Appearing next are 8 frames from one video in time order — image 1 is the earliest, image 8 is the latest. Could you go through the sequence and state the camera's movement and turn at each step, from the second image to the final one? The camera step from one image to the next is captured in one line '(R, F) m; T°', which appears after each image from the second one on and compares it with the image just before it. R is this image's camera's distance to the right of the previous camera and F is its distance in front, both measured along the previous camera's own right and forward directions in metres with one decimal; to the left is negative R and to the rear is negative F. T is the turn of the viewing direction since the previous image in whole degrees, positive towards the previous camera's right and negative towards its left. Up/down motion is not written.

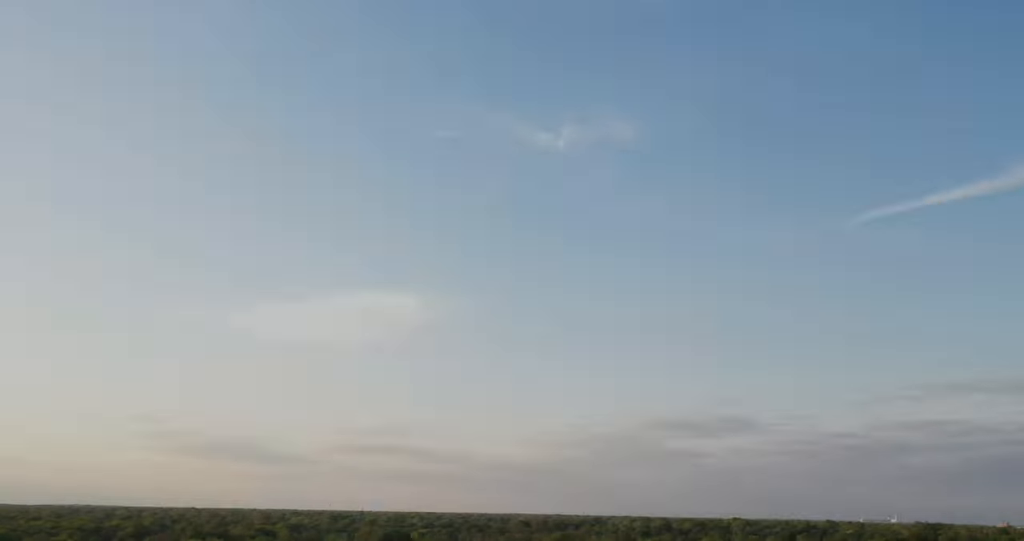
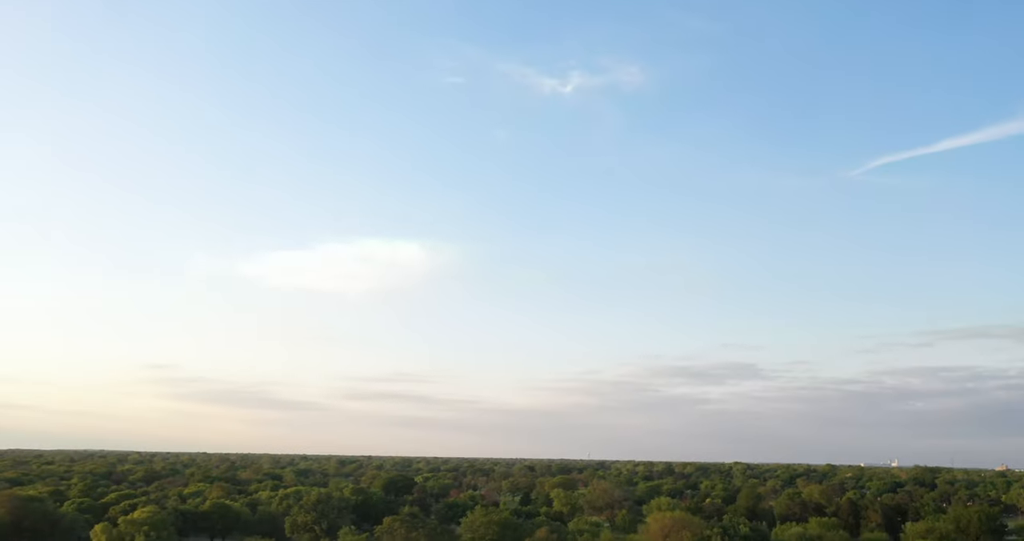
(+0.6, -0.5) m; -1°
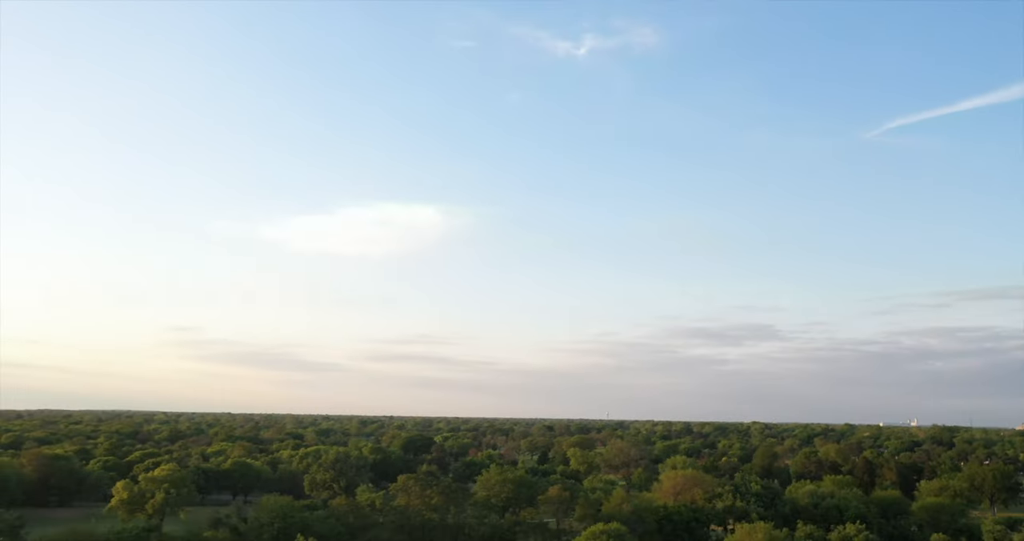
(+1.1, -0.4) m; -2°
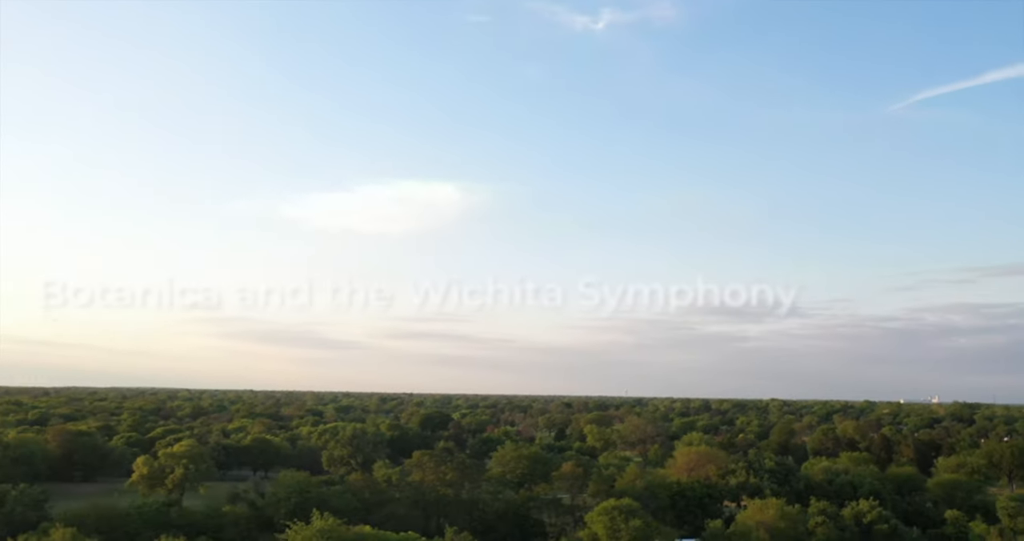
(+1.0, -0.2) m; -2°
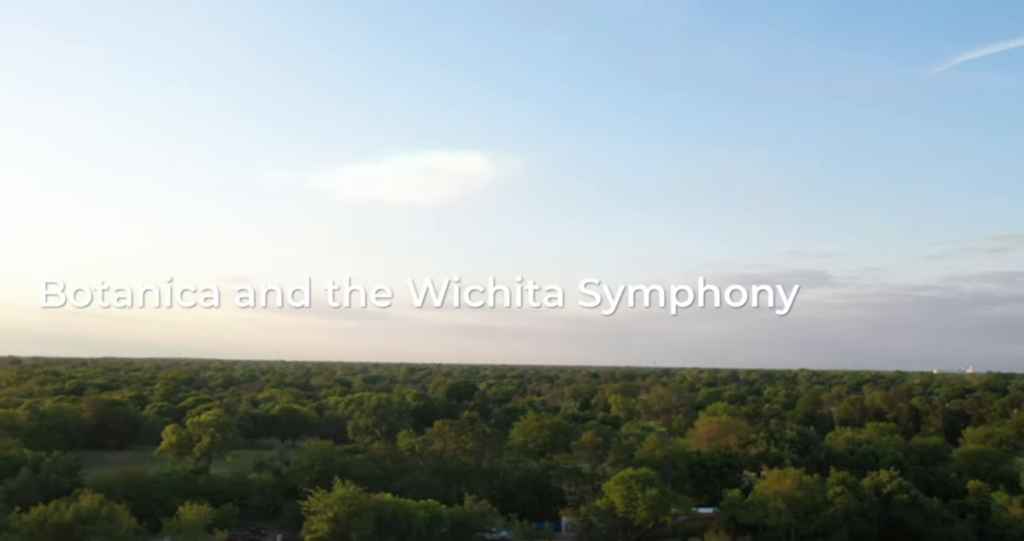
(+1.5, -0.2) m; -3°
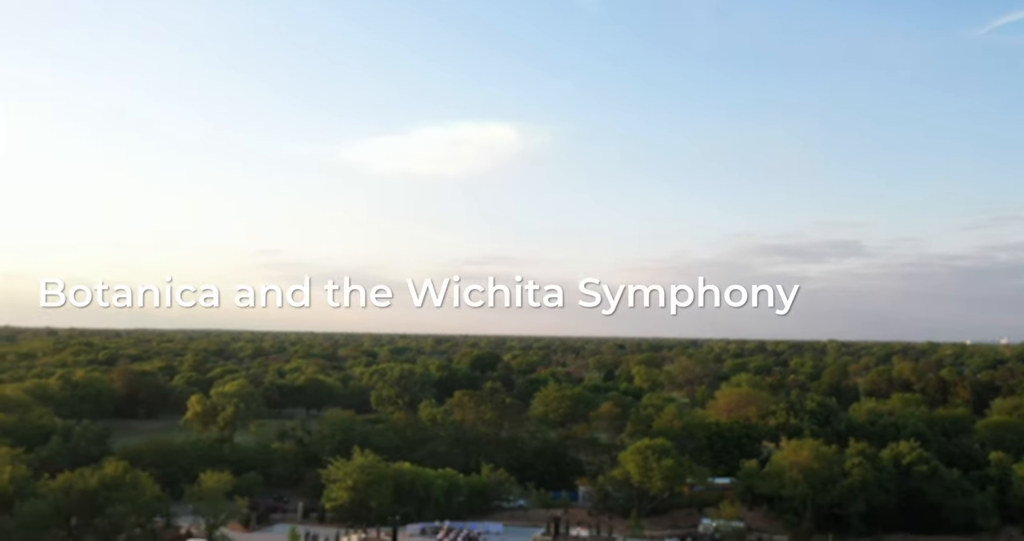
(+1.6, -0.1) m; -3°
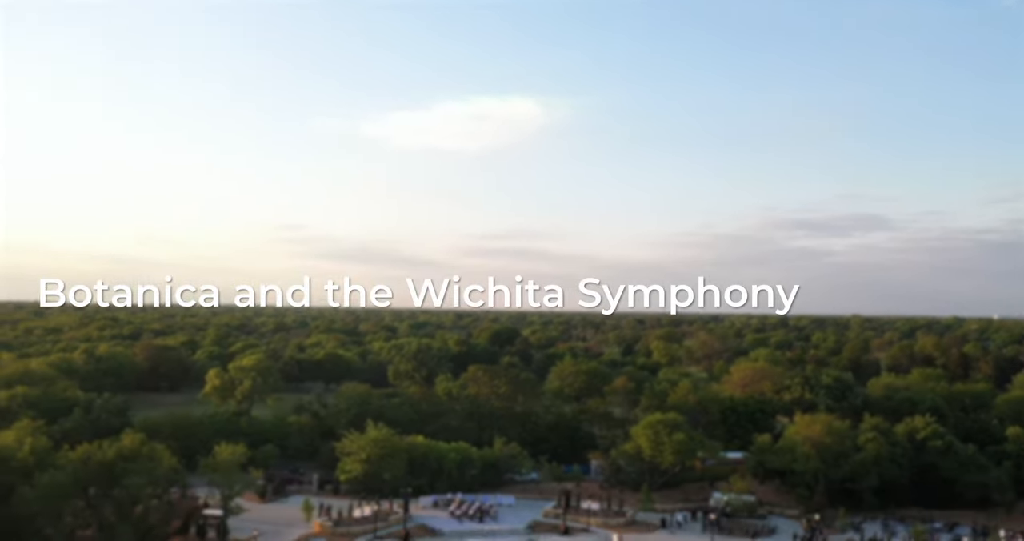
(+1.4, 0.0) m; -2°
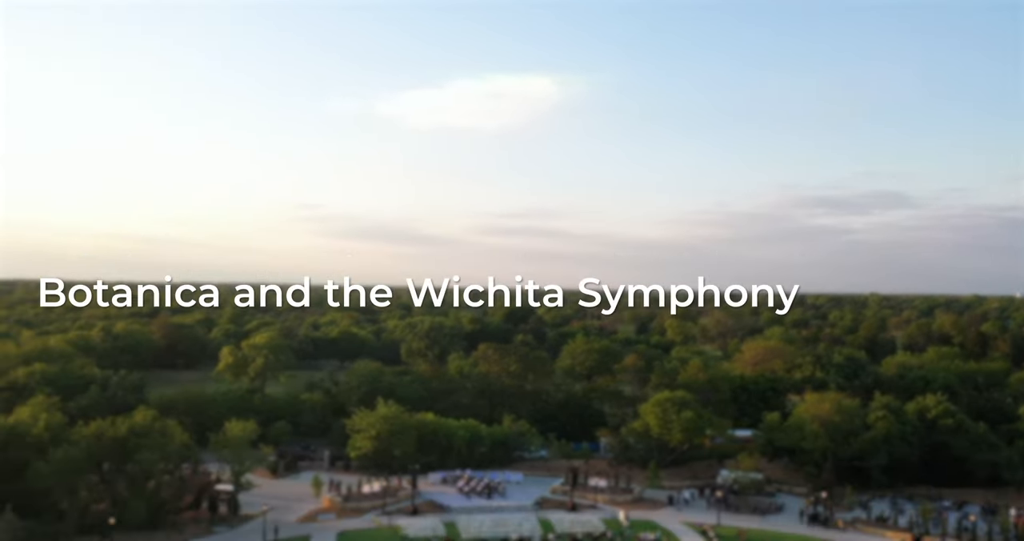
(+1.1, 0.0) m; -2°
